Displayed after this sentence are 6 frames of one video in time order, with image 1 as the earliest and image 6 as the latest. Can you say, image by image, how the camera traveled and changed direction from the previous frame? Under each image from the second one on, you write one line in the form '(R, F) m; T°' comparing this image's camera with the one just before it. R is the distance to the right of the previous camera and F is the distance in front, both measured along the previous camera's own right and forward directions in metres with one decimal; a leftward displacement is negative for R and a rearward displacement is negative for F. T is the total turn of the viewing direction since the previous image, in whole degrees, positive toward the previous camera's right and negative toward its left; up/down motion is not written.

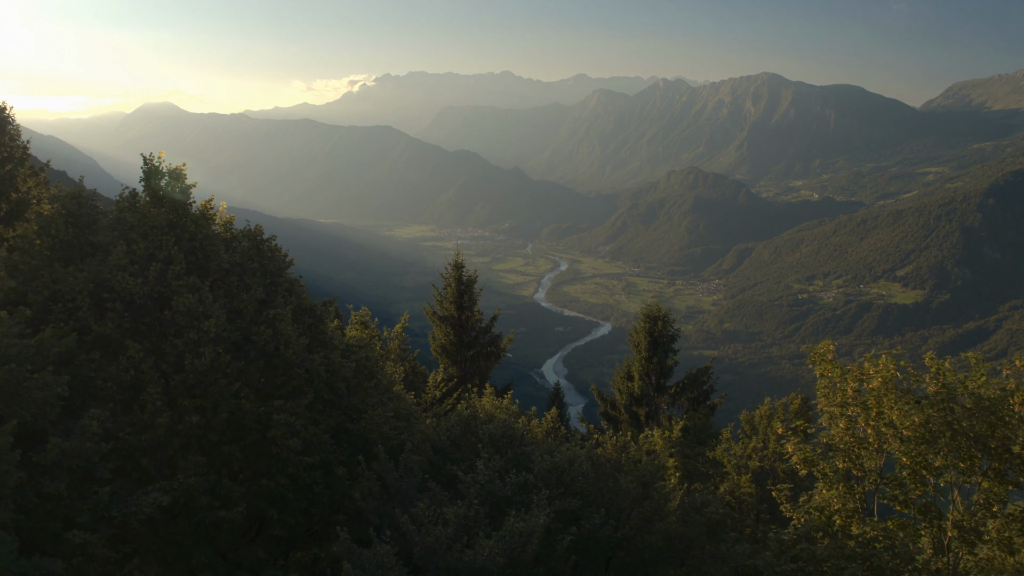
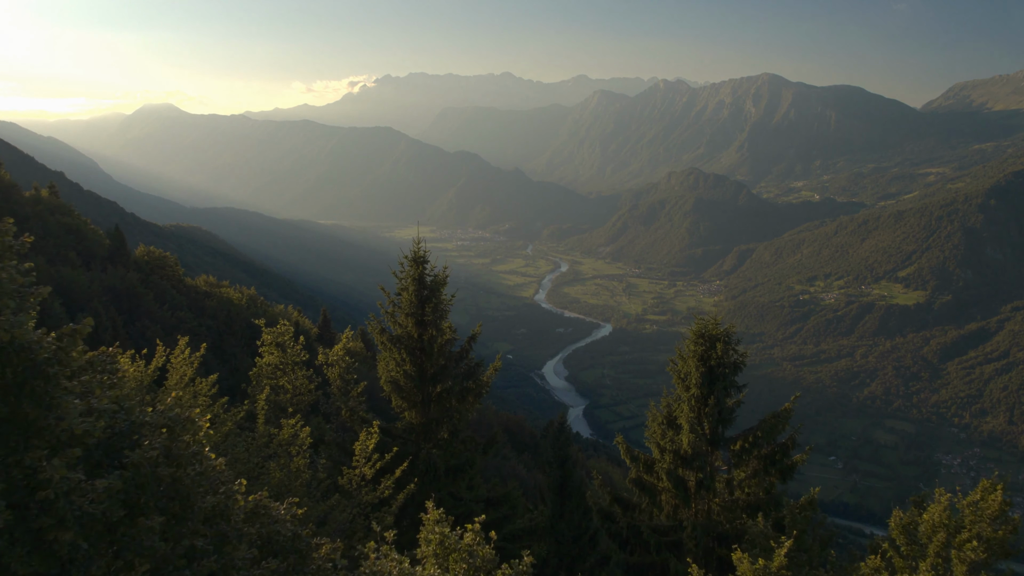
(+0.2, +4.1) m; 0°
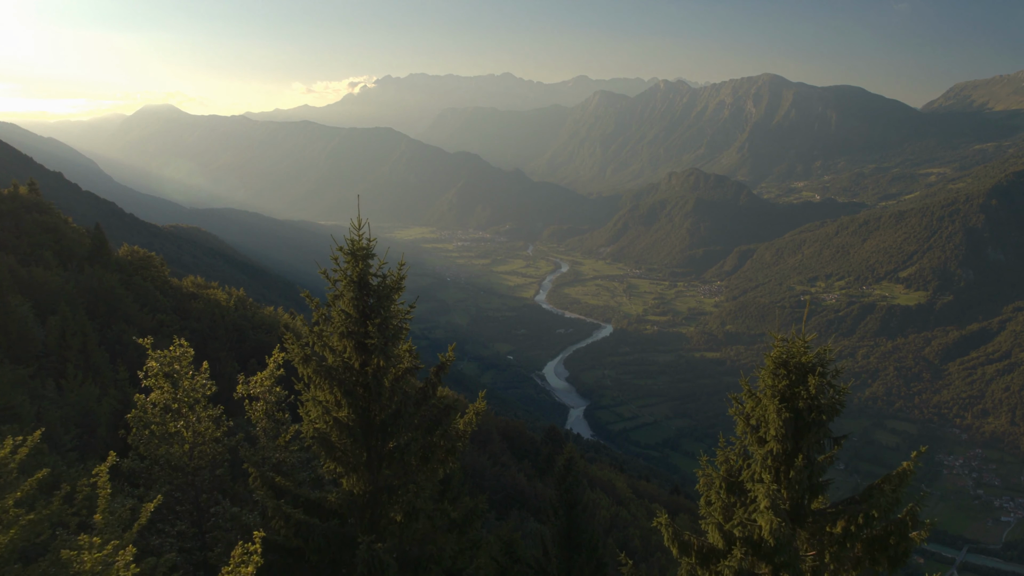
(+0.1, +2.7) m; 0°
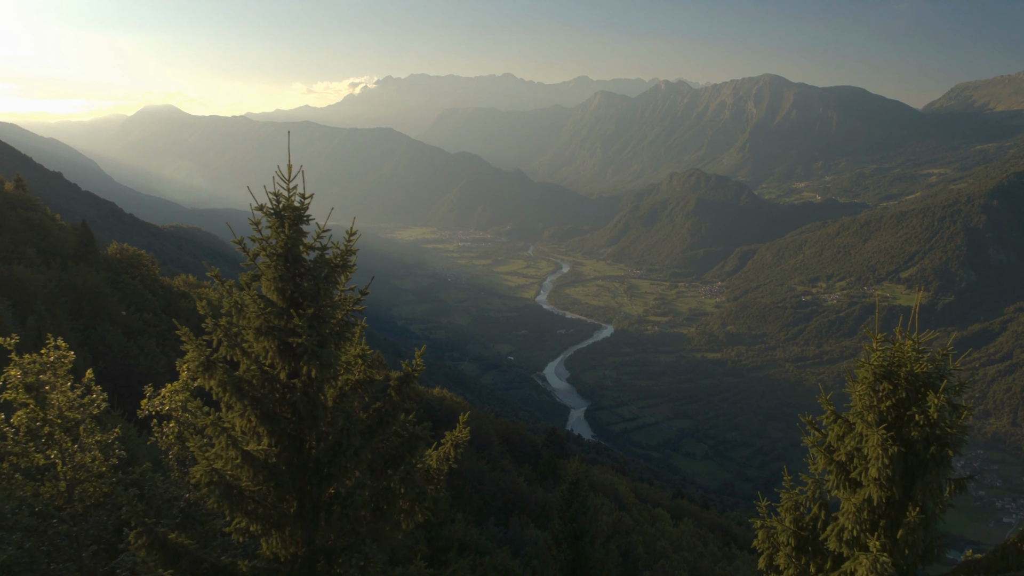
(+0.1, +1.7) m; 0°
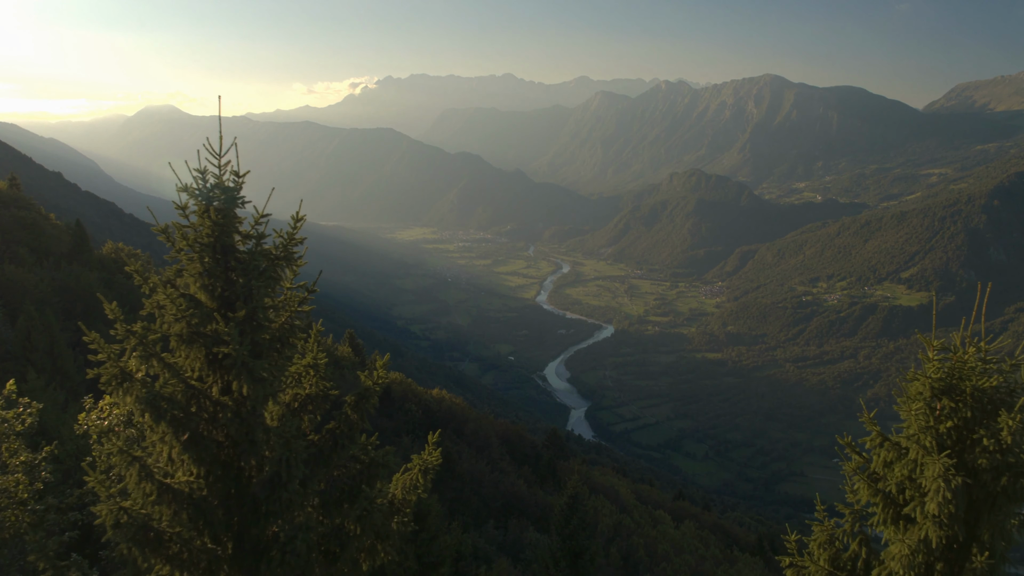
(+0.1, +0.7) m; 0°
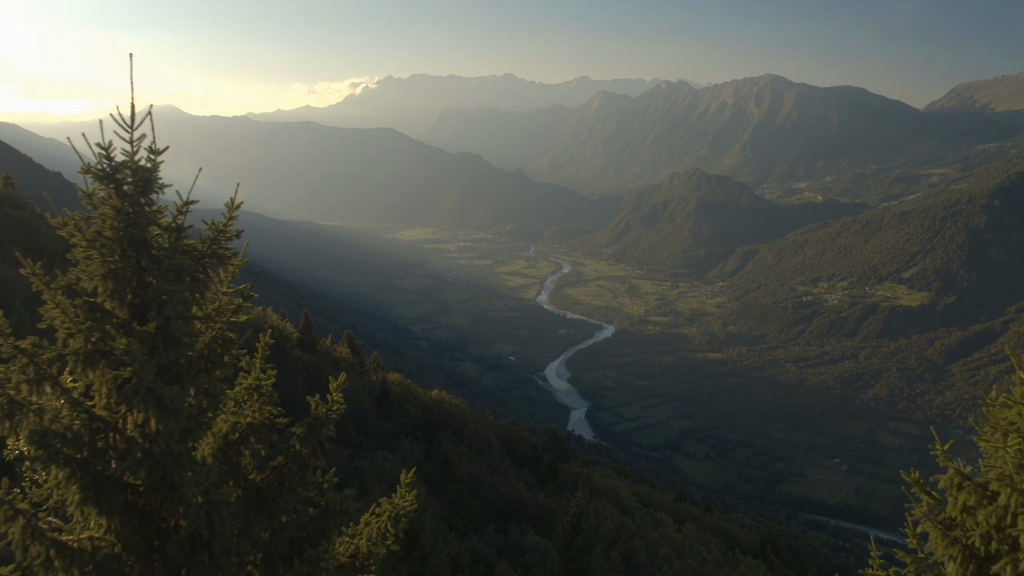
(0.0, +0.7) m; 0°
